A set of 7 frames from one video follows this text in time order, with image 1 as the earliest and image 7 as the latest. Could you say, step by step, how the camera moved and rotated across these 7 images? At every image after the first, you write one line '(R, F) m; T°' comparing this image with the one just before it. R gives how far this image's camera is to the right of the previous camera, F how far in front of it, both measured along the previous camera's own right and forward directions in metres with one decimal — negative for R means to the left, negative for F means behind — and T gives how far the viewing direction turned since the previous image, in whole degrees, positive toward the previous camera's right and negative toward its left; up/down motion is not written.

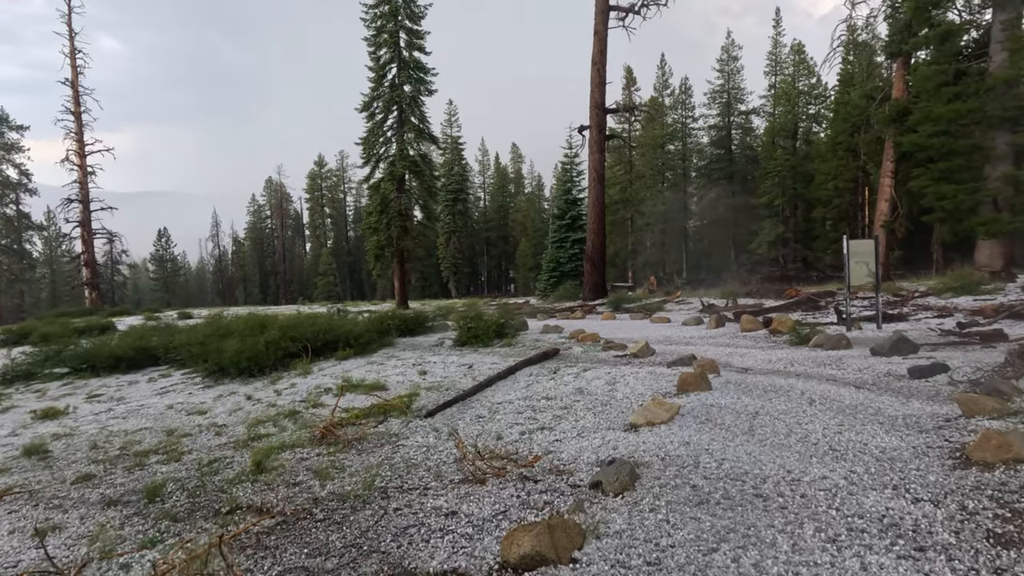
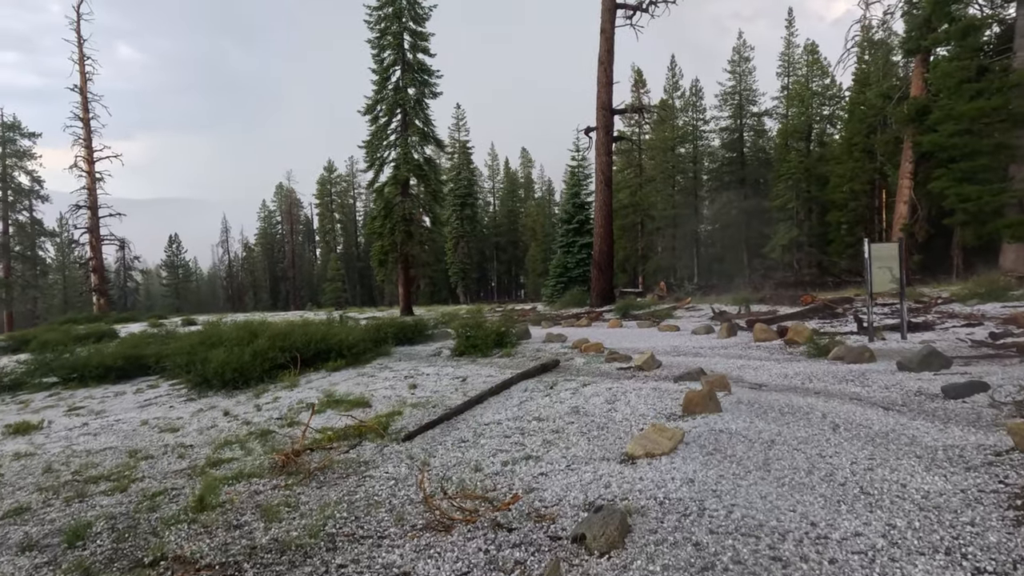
(+0.2, +0.5) m; -1°
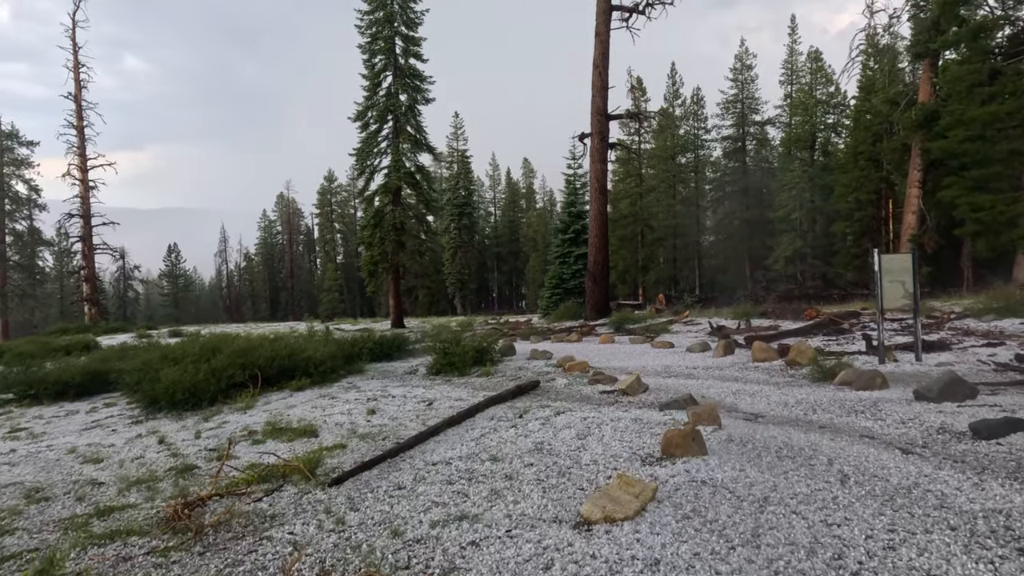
(+0.3, +0.7) m; 0°
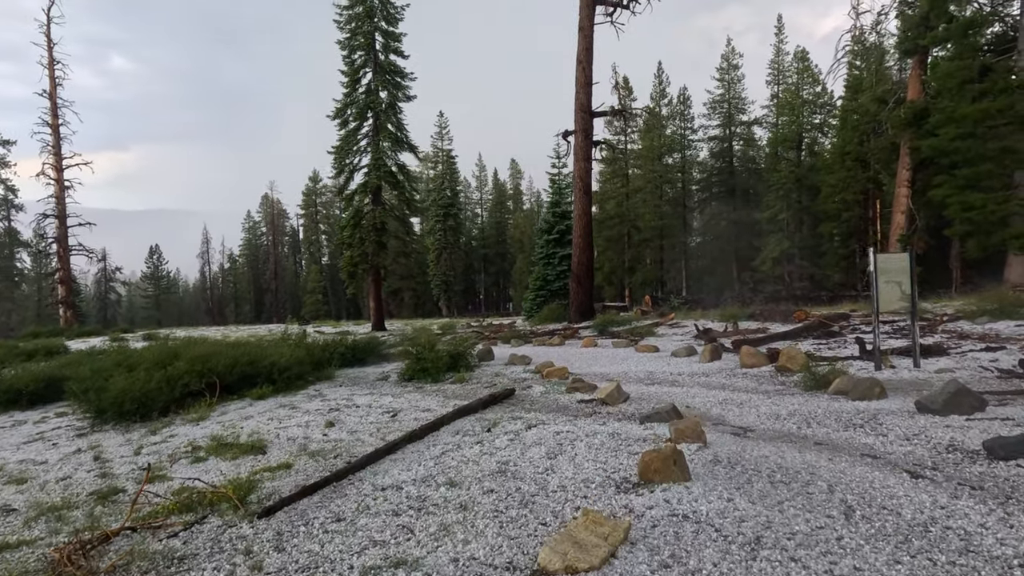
(+0.2, +0.5) m; +1°
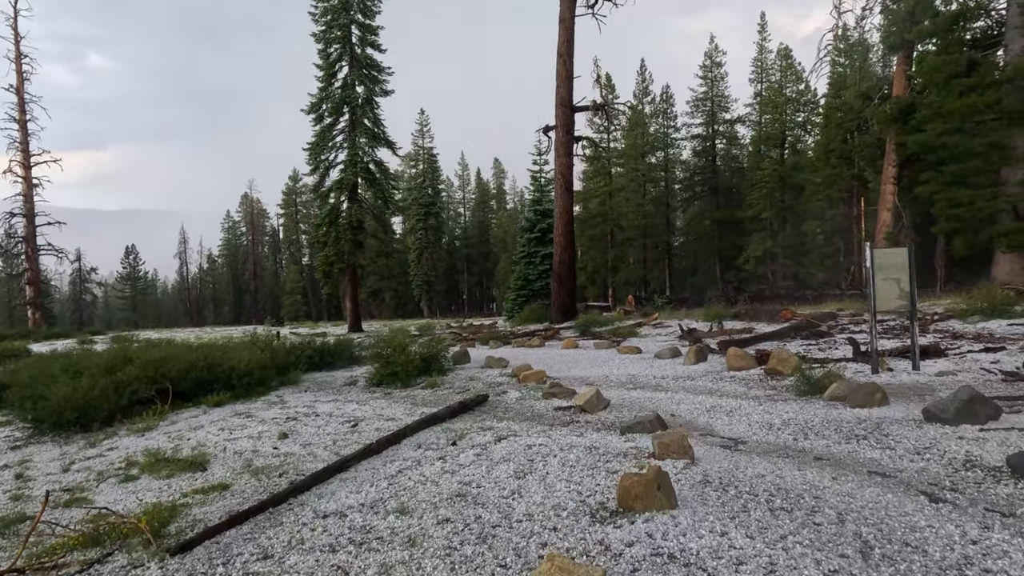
(+0.1, +0.5) m; +1°
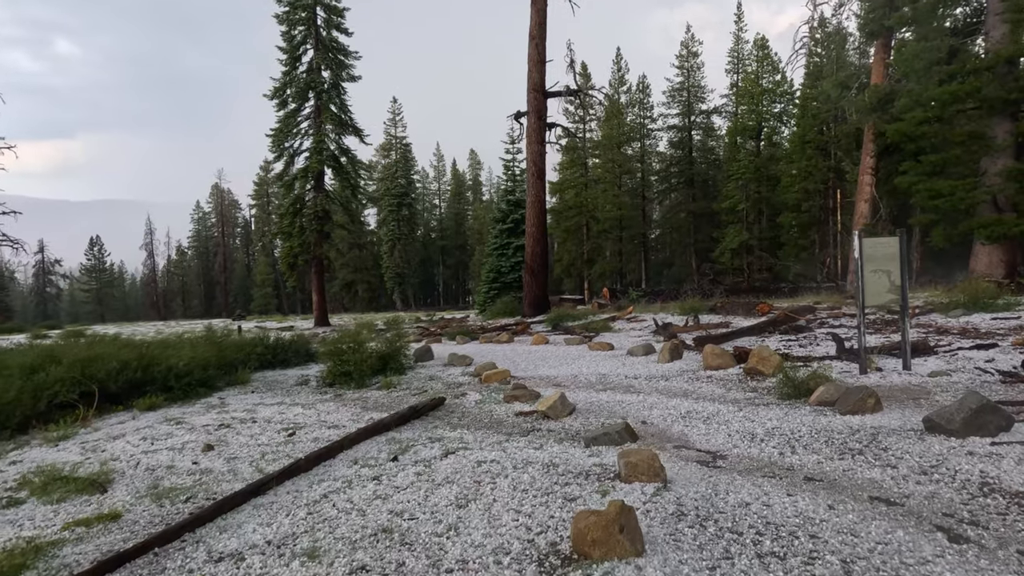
(+0.2, +0.5) m; +2°
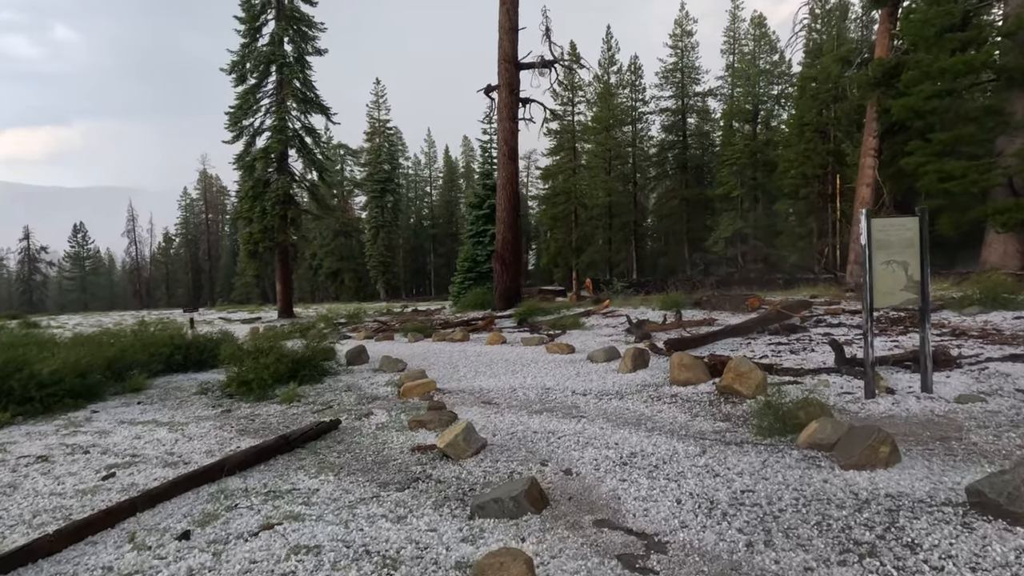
(+0.6, +1.2) m; 0°
